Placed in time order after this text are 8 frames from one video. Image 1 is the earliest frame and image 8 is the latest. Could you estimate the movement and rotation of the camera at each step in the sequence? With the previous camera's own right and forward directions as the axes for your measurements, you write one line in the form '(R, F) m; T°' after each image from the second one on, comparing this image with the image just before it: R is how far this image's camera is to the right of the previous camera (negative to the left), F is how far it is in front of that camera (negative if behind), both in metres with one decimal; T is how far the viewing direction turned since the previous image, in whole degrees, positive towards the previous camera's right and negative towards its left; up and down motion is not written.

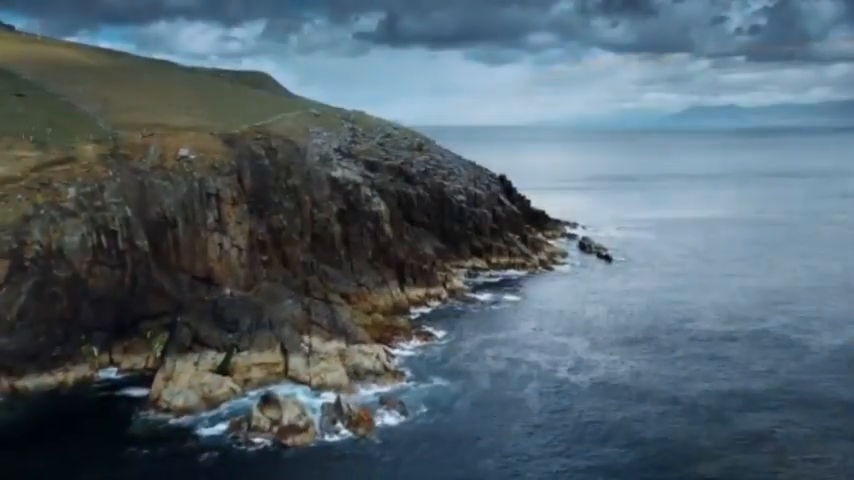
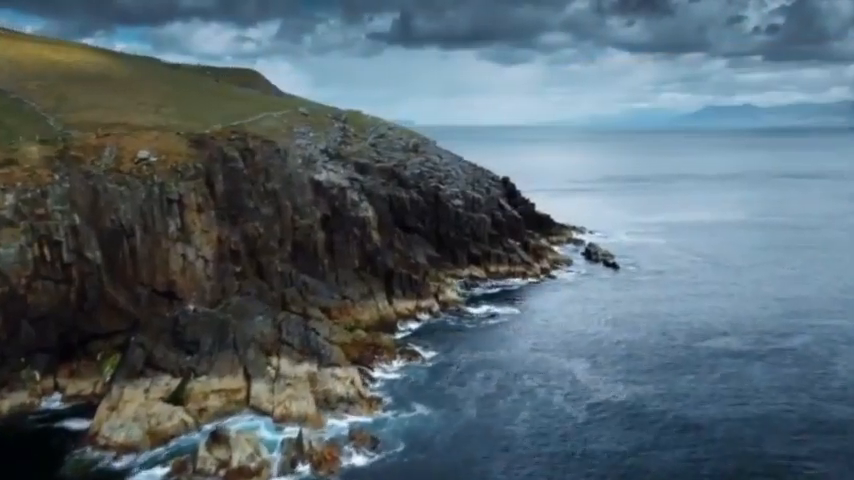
(+2.6, +7.7) m; -1°
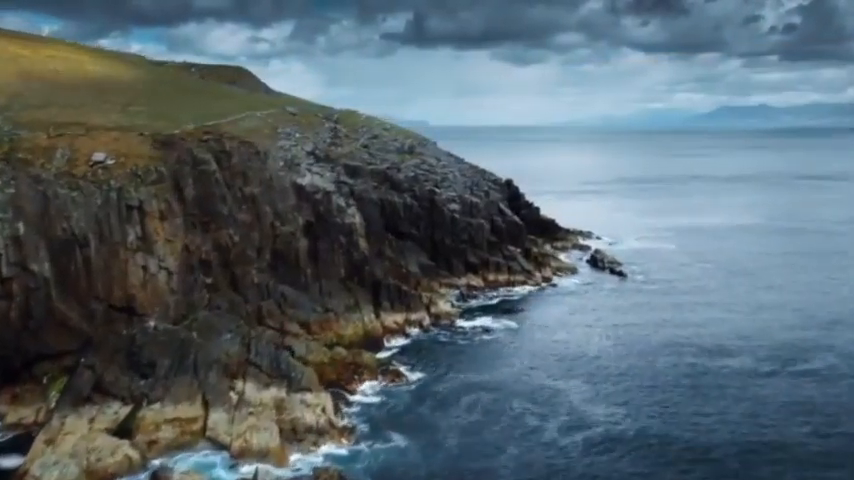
(+2.4, +6.7) m; -1°
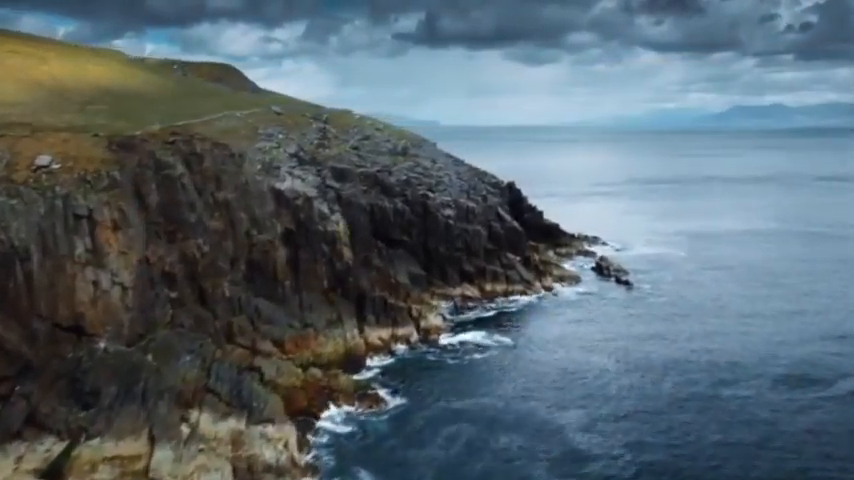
(+2.4, +6.8) m; -1°
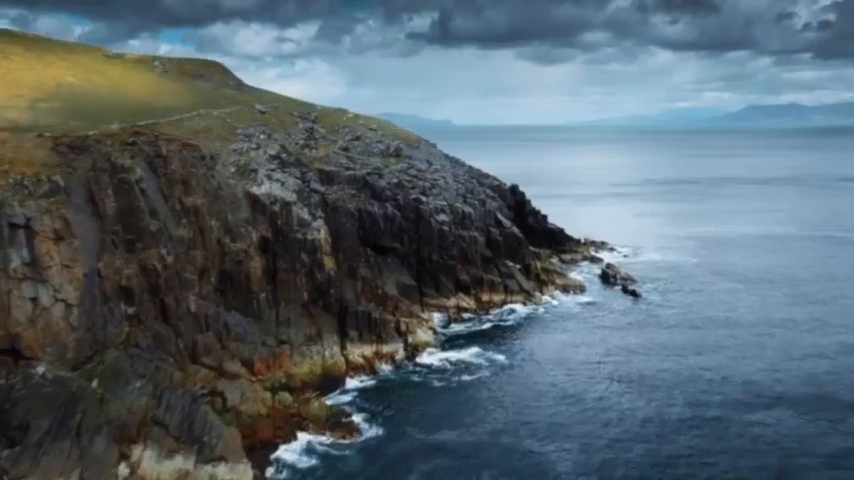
(+2.4, +6.8) m; -1°
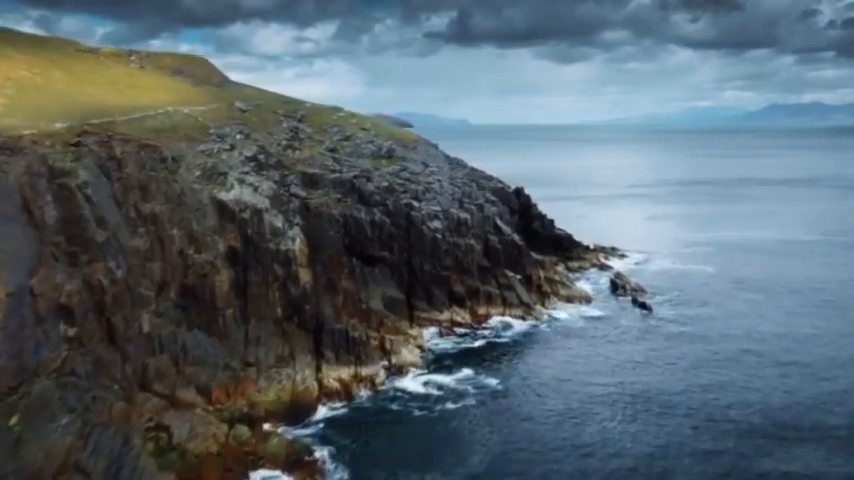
(+2.9, +7.6) m; -1°
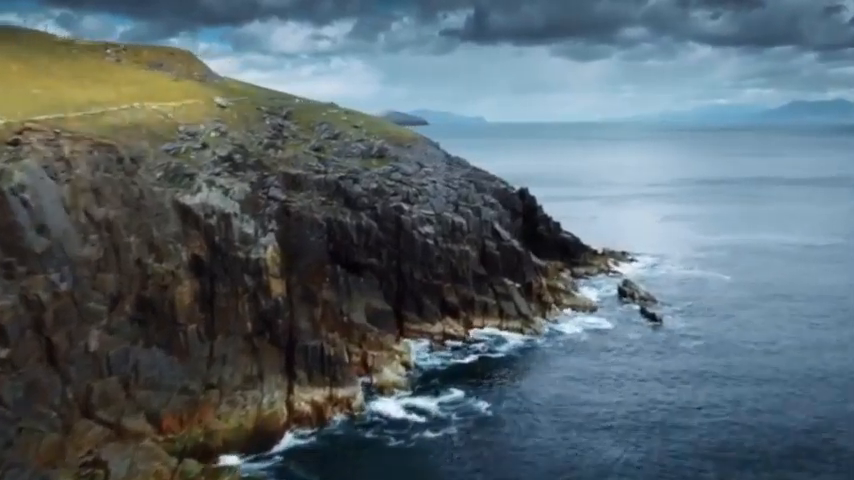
(+2.6, +6.7) m; -1°
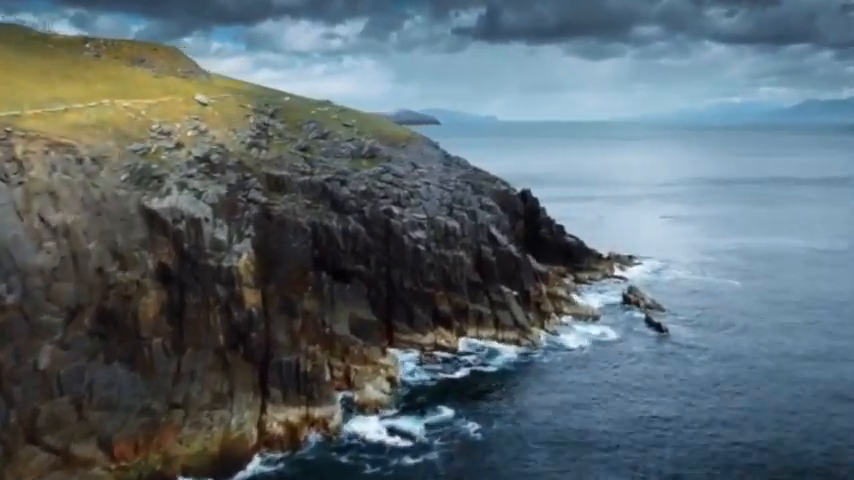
(+2.0, +4.9) m; -1°
